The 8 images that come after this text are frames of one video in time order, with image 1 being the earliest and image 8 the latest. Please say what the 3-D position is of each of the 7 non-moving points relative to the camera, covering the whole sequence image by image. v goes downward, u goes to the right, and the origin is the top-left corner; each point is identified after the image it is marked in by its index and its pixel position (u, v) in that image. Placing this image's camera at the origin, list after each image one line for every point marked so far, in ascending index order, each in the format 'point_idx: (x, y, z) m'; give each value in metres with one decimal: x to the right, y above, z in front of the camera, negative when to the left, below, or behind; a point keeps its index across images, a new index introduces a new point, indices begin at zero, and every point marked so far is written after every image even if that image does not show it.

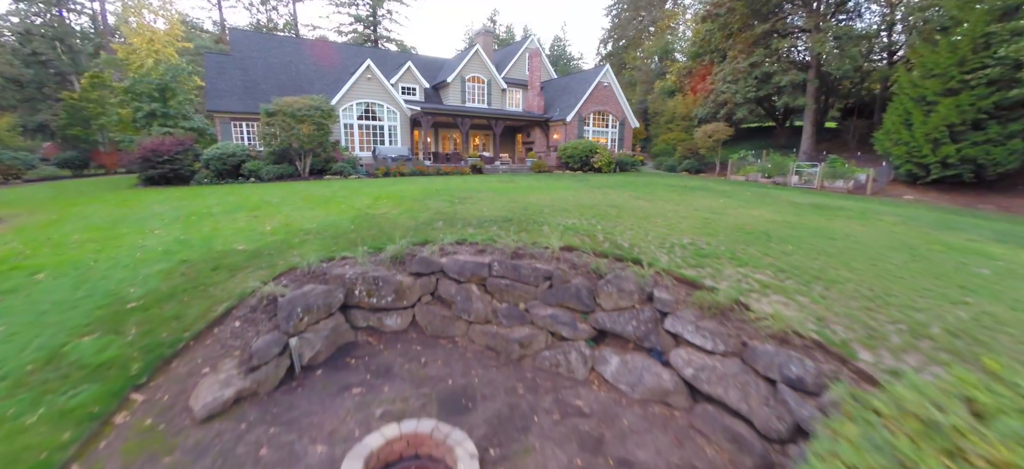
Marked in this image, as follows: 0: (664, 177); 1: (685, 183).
0: (+7.3, +2.7, +17.7) m
1: (+7.0, +2.1, +14.9) m
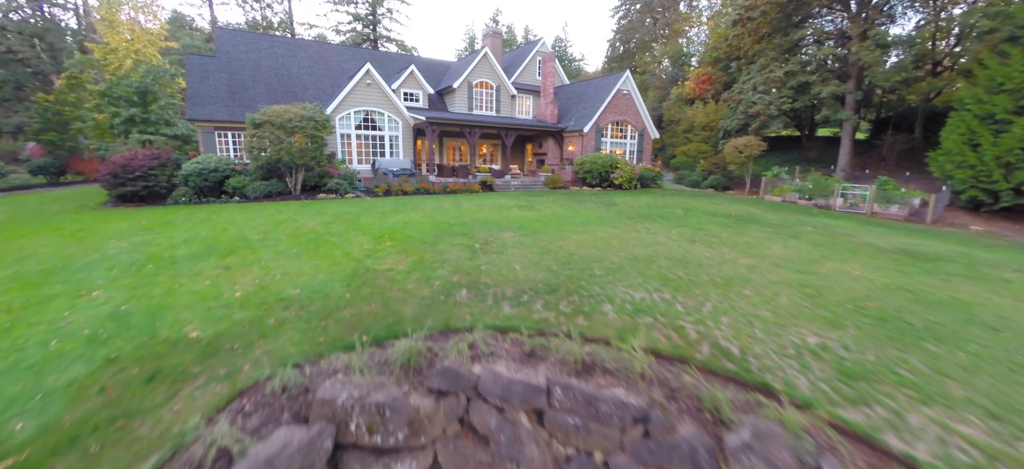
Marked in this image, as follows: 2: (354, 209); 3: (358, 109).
0: (+7.9, +1.6, +16.1) m
1: (+7.6, +1.0, +13.3) m
2: (-4.9, +0.8, +11.5) m
3: (-7.3, +6.0, +17.3) m
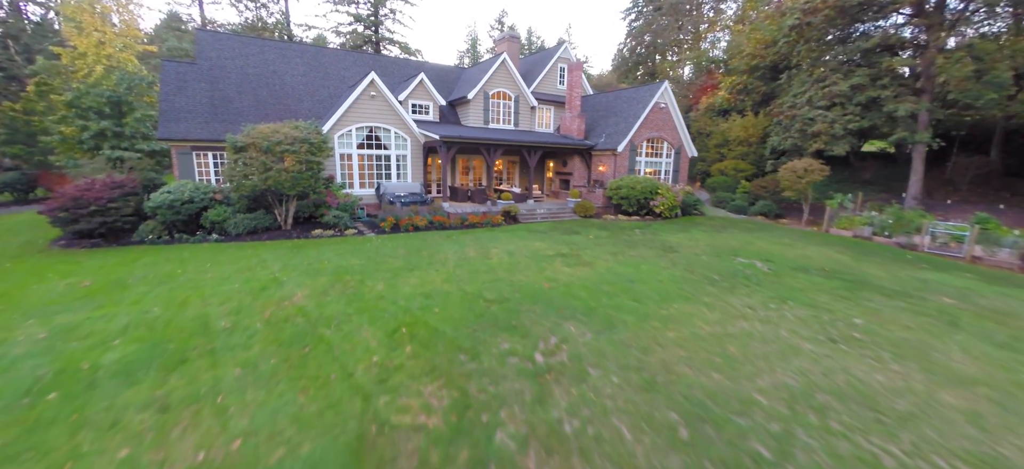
0: (+9.0, 0.0, +13.8) m
1: (+8.7, -0.6, +11.0) m
2: (-3.9, -0.7, +9.2) m
3: (-6.2, +4.5, +15.0) m
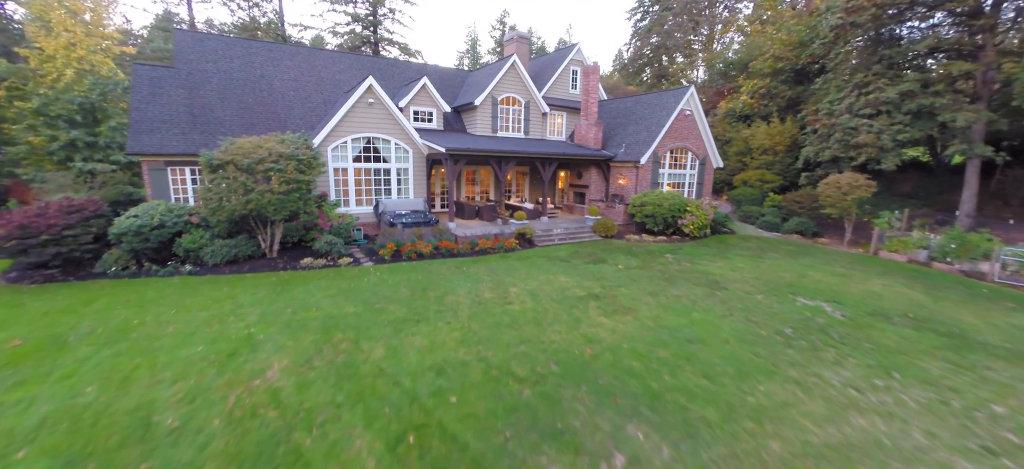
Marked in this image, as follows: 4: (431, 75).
0: (+9.5, -0.8, +12.3) m
1: (+9.2, -1.5, +9.5) m
2: (-3.3, -1.5, +7.7) m
3: (-5.7, +3.6, +13.4) m
4: (-4.2, +8.4, +19.2) m
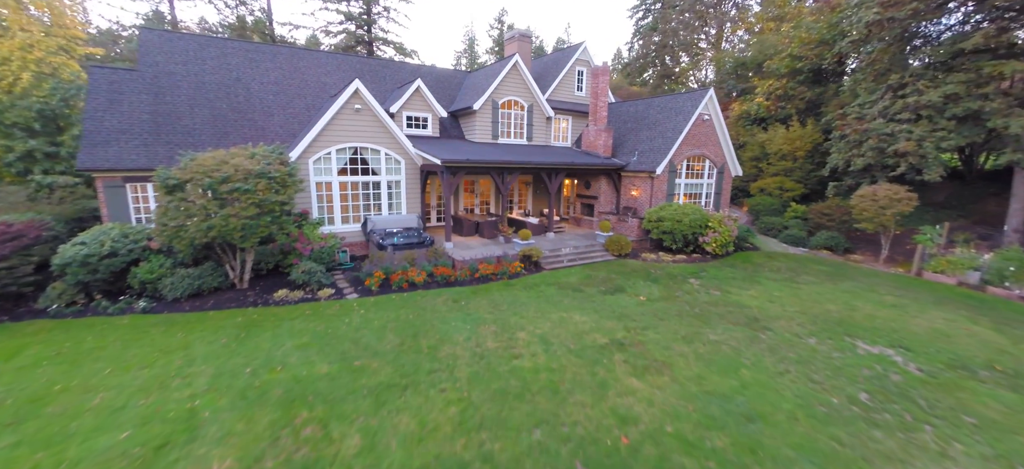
0: (+9.7, -1.5, +10.9) m
1: (+9.4, -2.1, +8.2) m
2: (-3.2, -2.2, +6.3) m
3: (-5.5, +2.9, +12.0) m
4: (-4.2, +7.7, +17.8) m
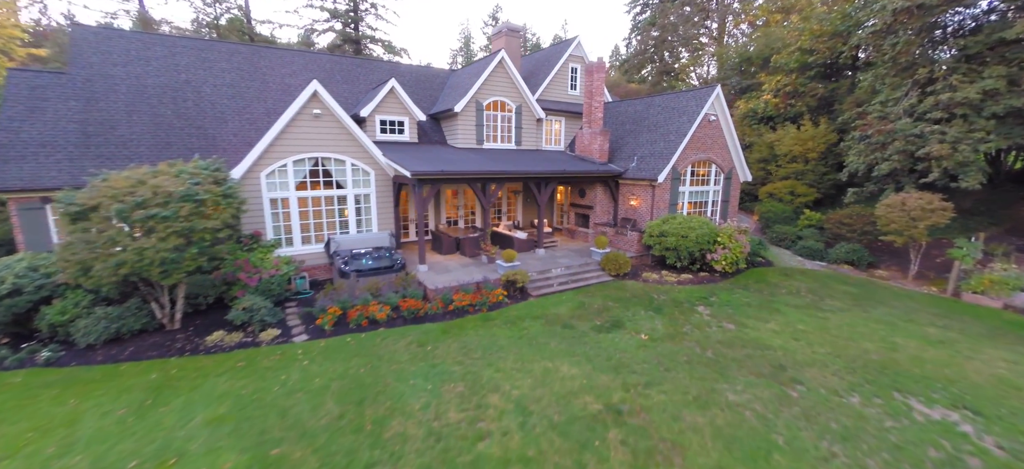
0: (+9.2, -2.0, +9.5) m
1: (+8.9, -2.6, +6.7) m
2: (-3.7, -2.9, +4.8) m
3: (-6.1, +2.2, +10.6) m
4: (-4.8, +7.1, +16.4) m
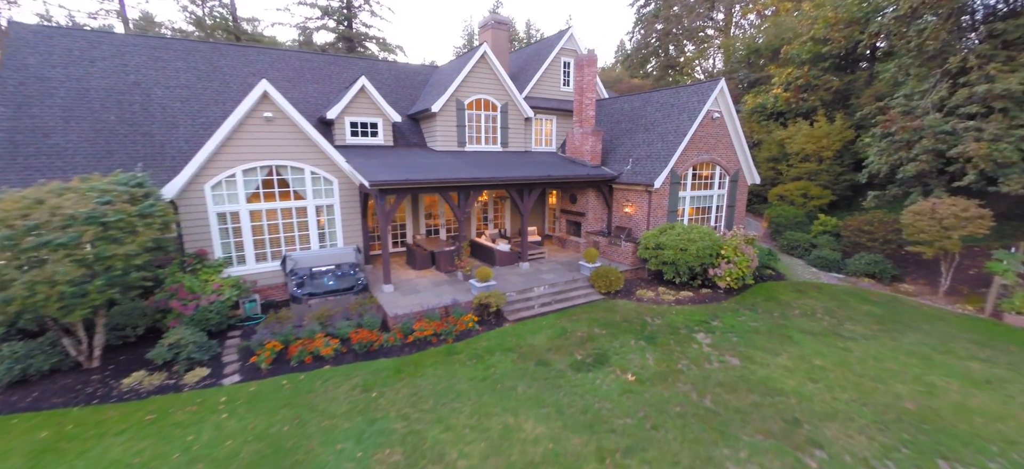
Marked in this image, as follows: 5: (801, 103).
0: (+8.5, -2.3, +8.2) m
1: (+8.2, -3.0, +5.4) m
2: (-4.4, -3.4, +3.8) m
3: (-6.7, +1.8, +9.5) m
4: (-5.3, +6.7, +15.2) m
5: (+14.7, +6.8, +18.7) m
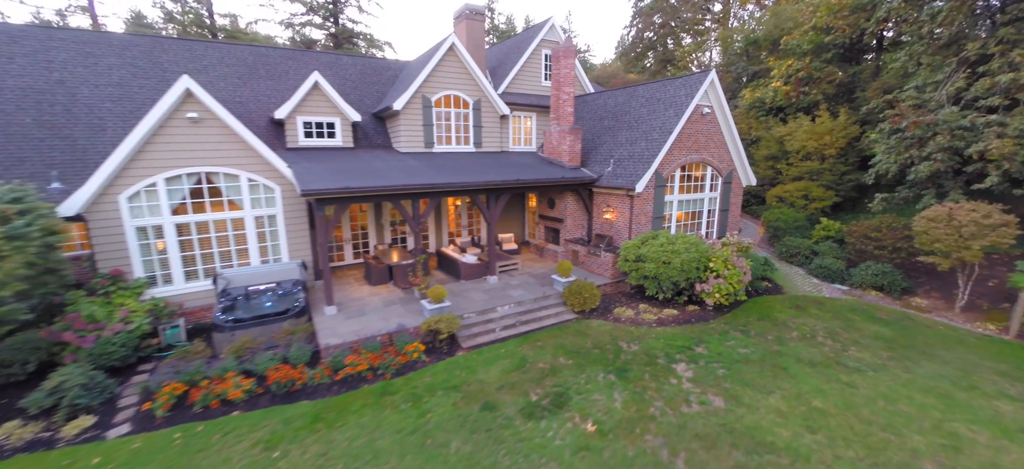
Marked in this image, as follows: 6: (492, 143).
0: (+7.6, -2.6, +7.0) m
1: (+7.2, -3.3, +4.3) m
2: (-5.4, -3.8, +2.7) m
3: (-7.7, +1.4, +8.4) m
4: (-6.3, +6.3, +14.1) m
5: (+13.7, +6.6, +17.4) m
6: (-0.8, +3.4, +13.9) m
